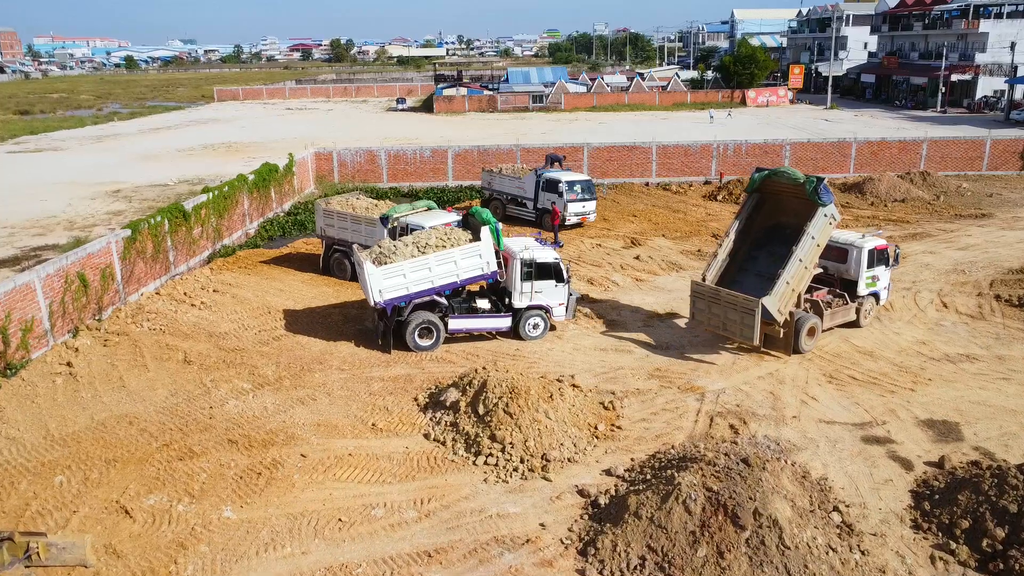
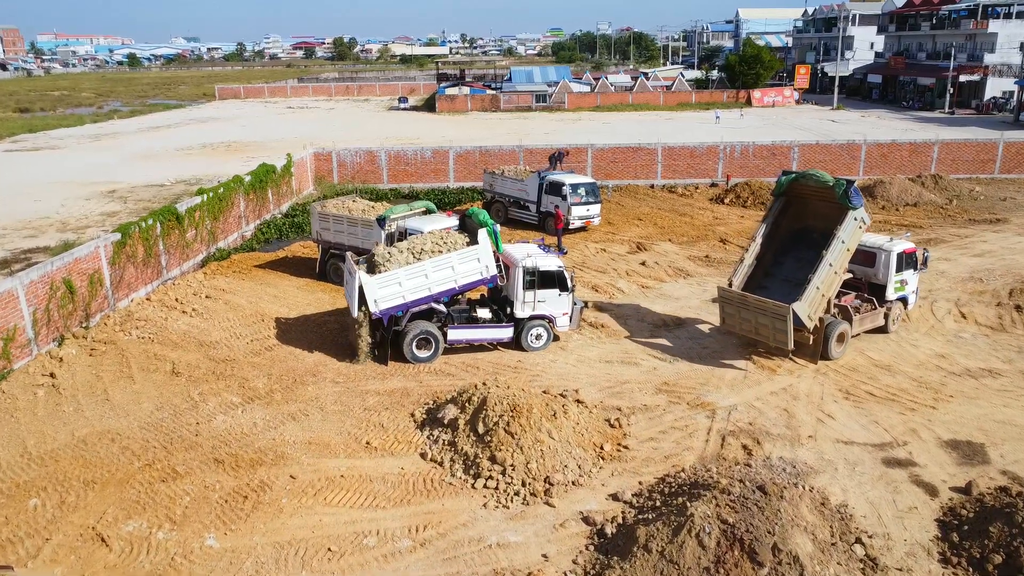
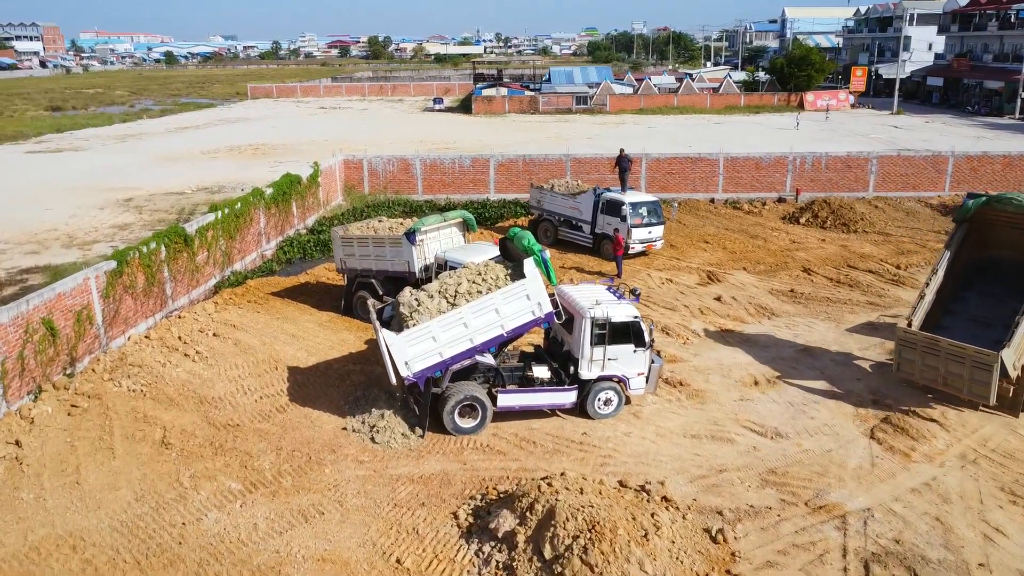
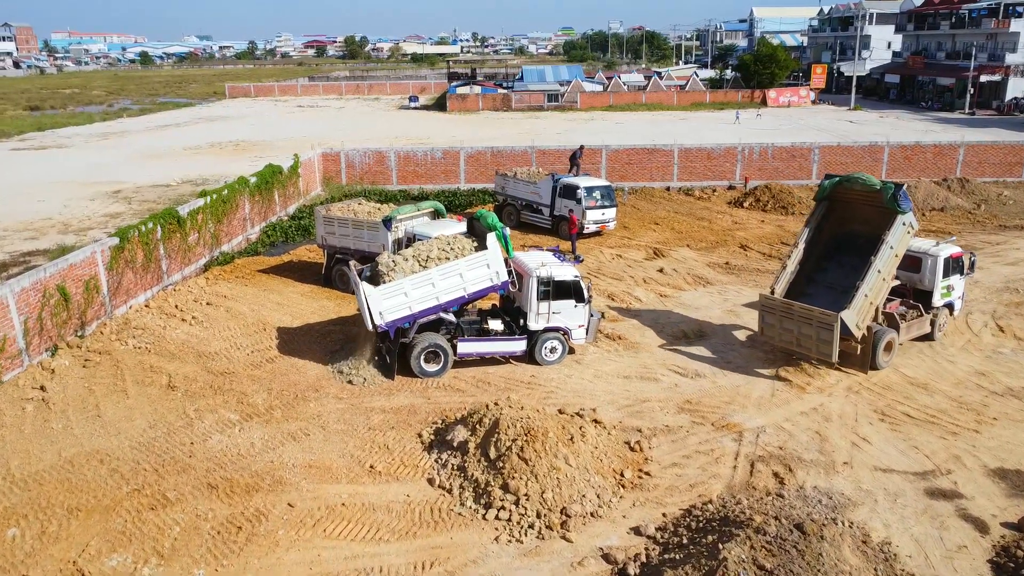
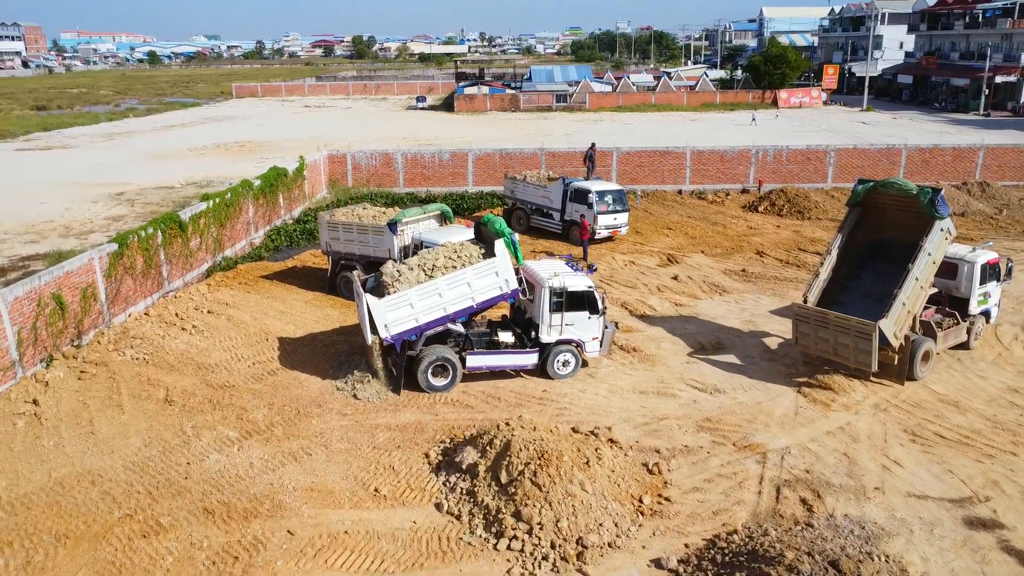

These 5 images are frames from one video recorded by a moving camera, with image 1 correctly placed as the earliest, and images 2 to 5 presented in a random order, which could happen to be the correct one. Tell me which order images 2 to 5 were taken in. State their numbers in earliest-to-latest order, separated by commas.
2, 4, 5, 3
